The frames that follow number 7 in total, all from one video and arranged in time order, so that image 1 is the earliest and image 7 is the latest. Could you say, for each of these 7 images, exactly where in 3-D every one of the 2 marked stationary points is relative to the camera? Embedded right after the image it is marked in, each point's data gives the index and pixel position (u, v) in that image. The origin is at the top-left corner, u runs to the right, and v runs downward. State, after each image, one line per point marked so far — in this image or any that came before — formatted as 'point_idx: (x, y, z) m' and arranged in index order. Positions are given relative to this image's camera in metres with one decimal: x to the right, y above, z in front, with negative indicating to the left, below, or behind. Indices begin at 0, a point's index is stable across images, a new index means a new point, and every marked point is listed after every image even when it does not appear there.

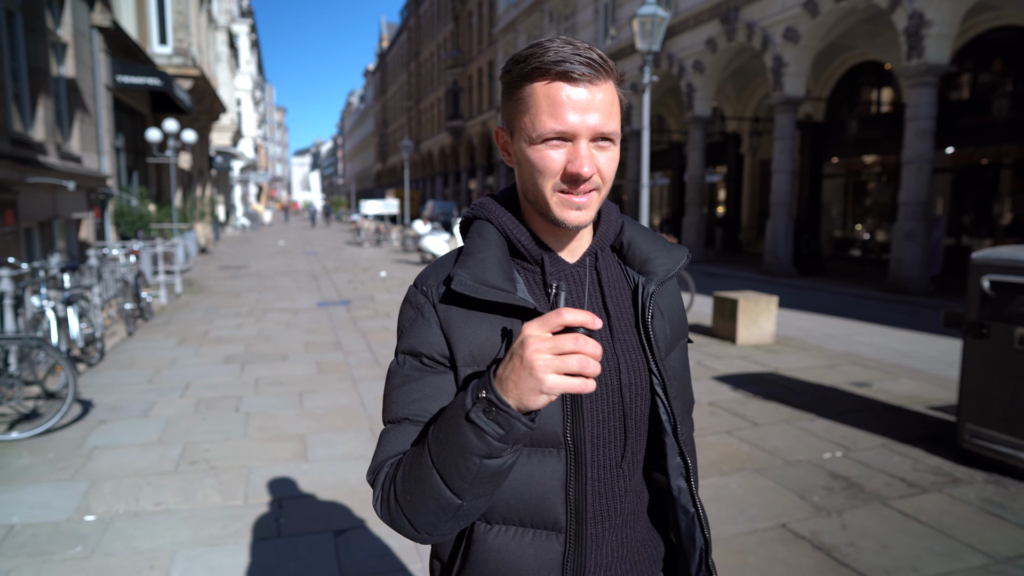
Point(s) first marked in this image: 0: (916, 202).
0: (+8.1, +1.7, +13.9) m
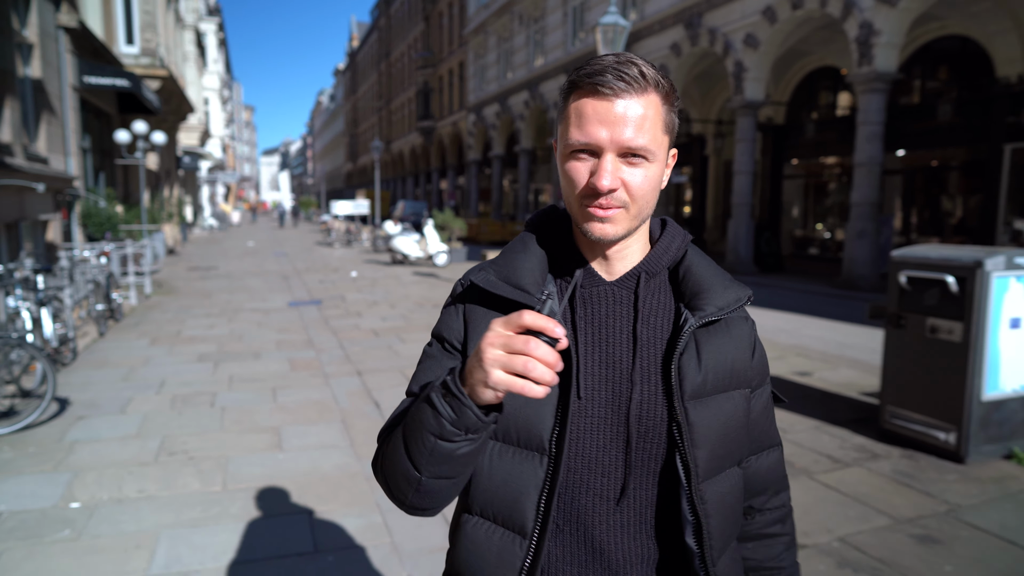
0: (+7.5, +1.8, +14.6) m
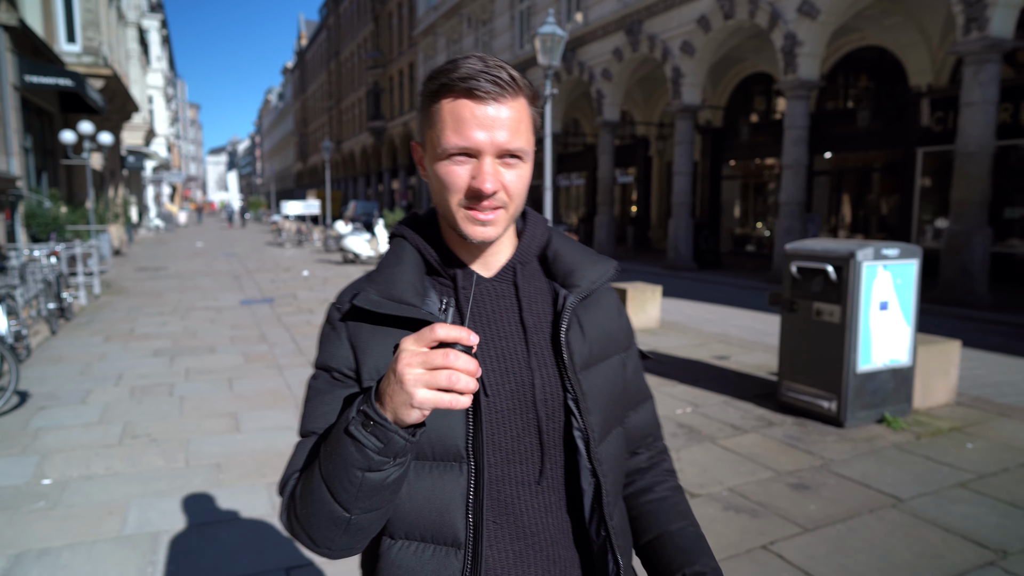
0: (+6.3, +1.9, +15.6) m
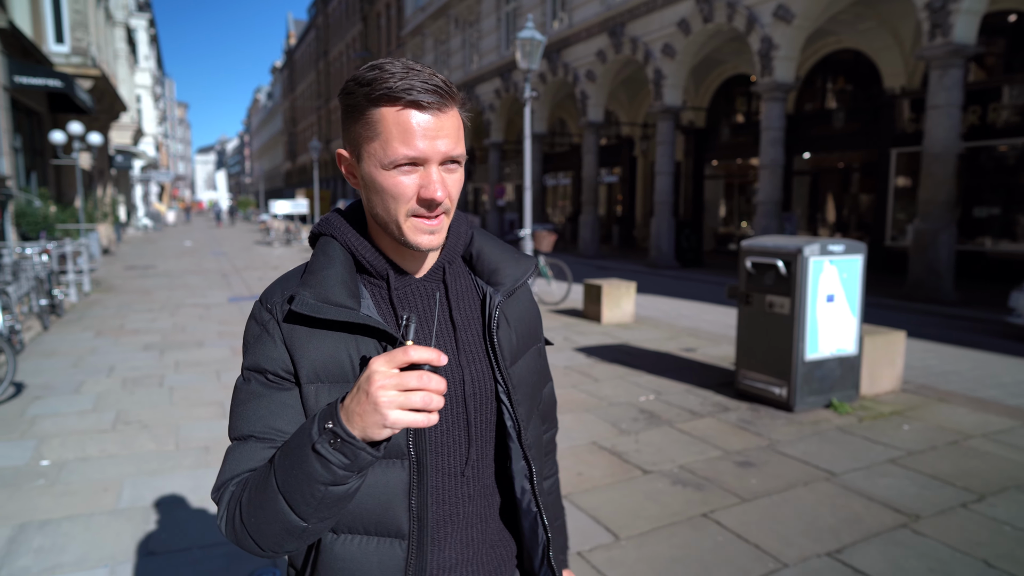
0: (+6.0, +2.0, +16.0) m
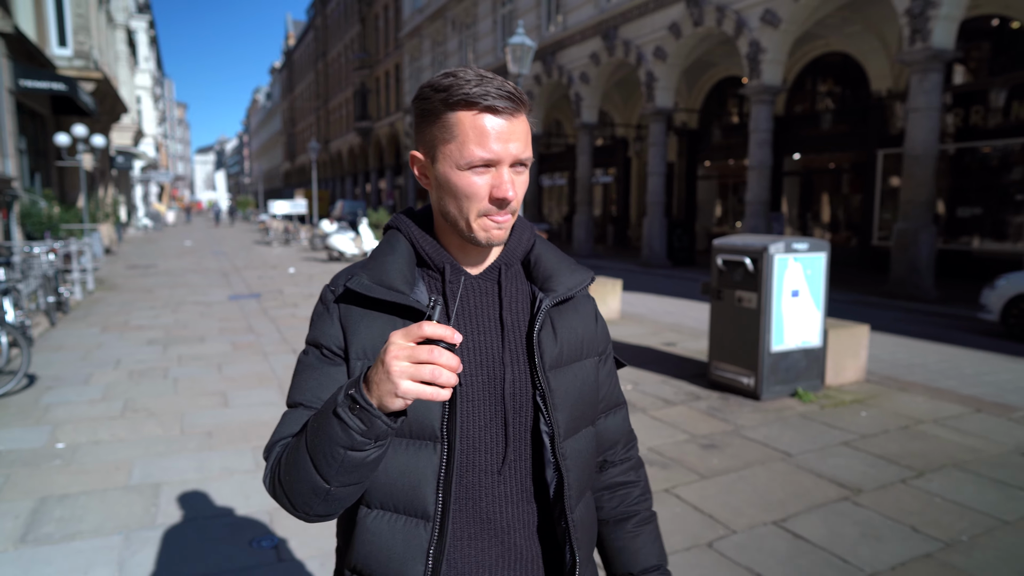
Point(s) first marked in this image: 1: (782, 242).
0: (+5.8, +2.0, +16.4) m
1: (+2.3, +0.4, +5.8) m
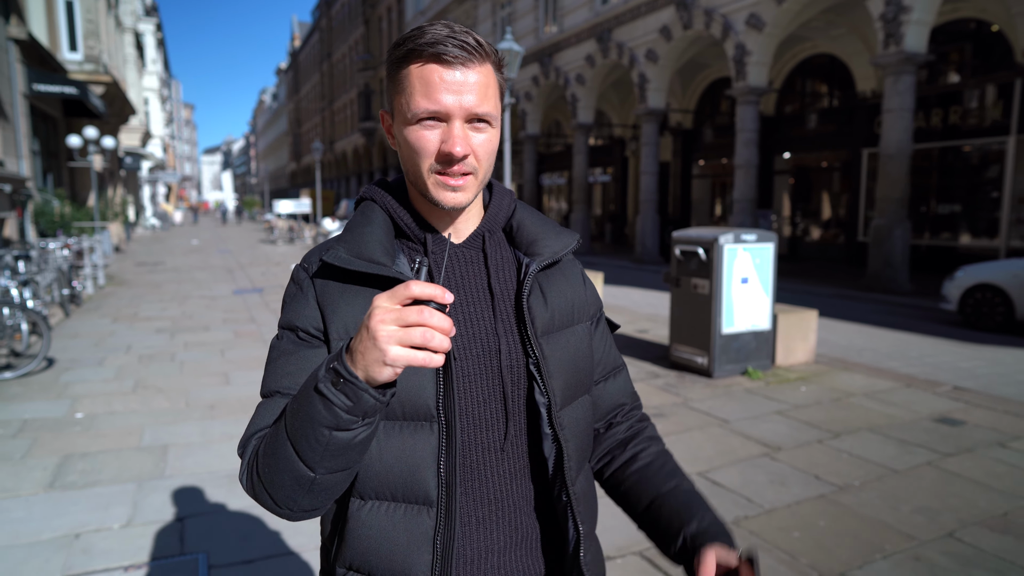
0: (+5.7, +2.2, +16.9) m
1: (+2.0, +0.5, +6.4) m
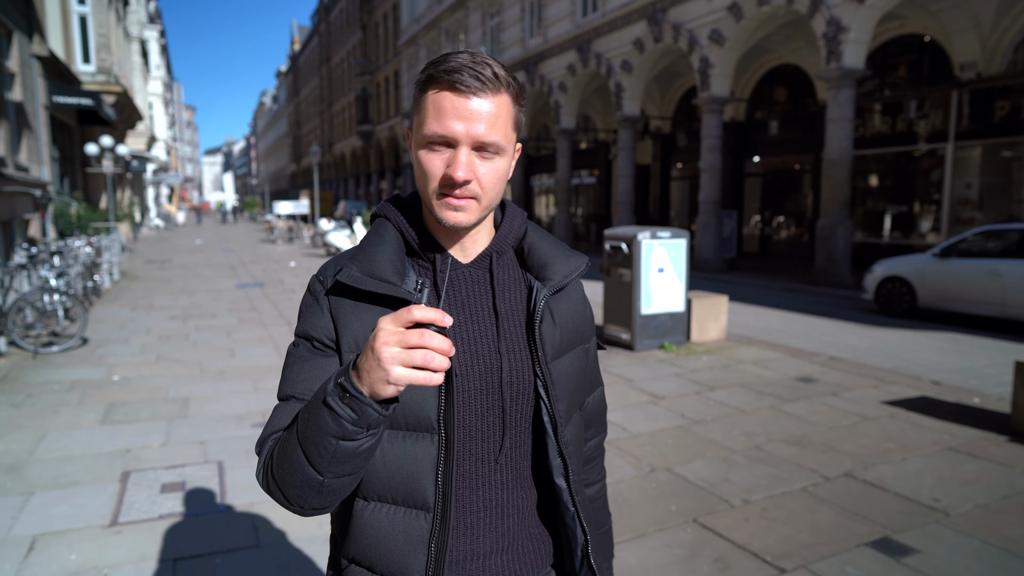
0: (+5.2, +2.3, +18.2) m
1: (+1.5, +0.6, +7.7) m
